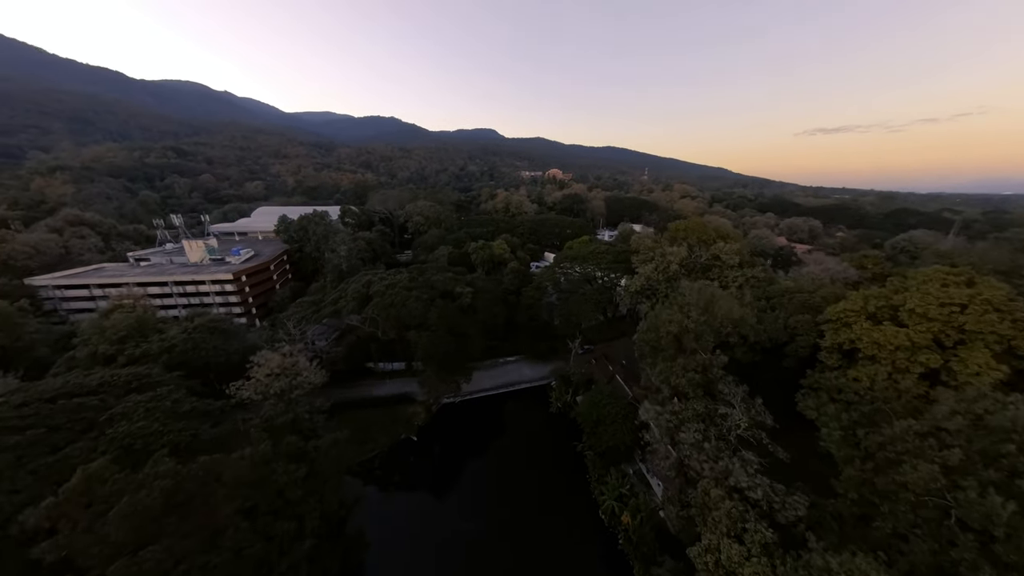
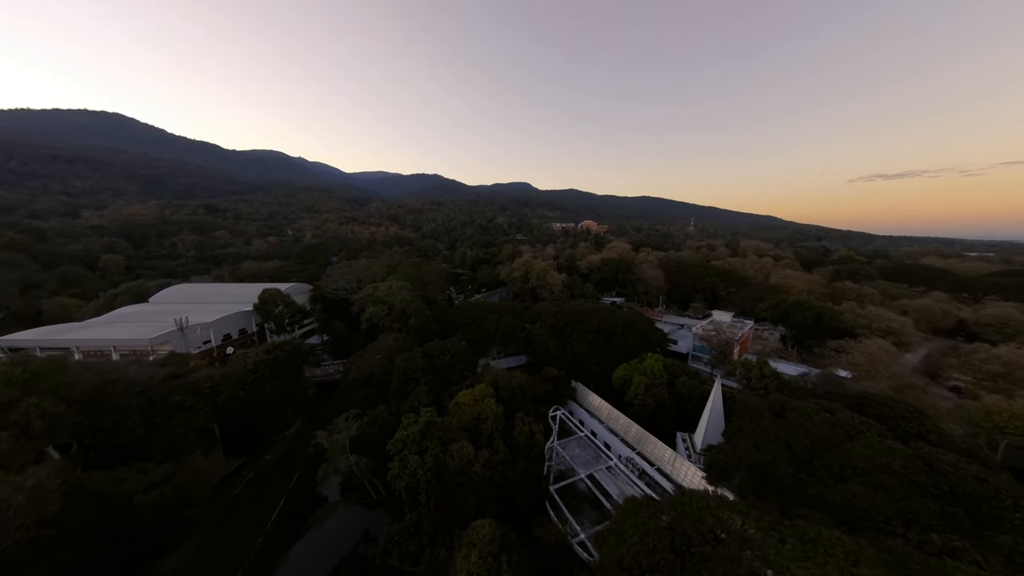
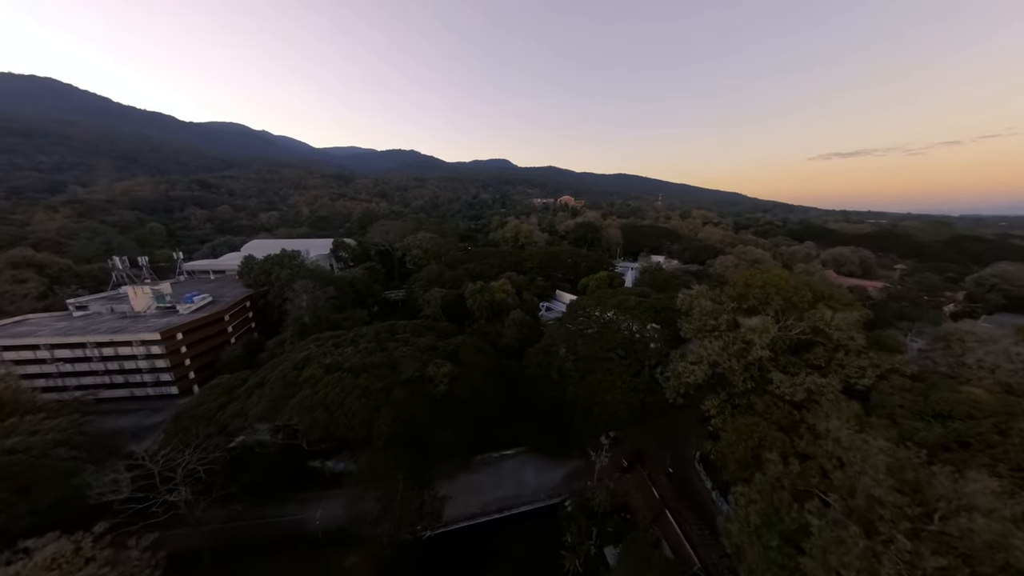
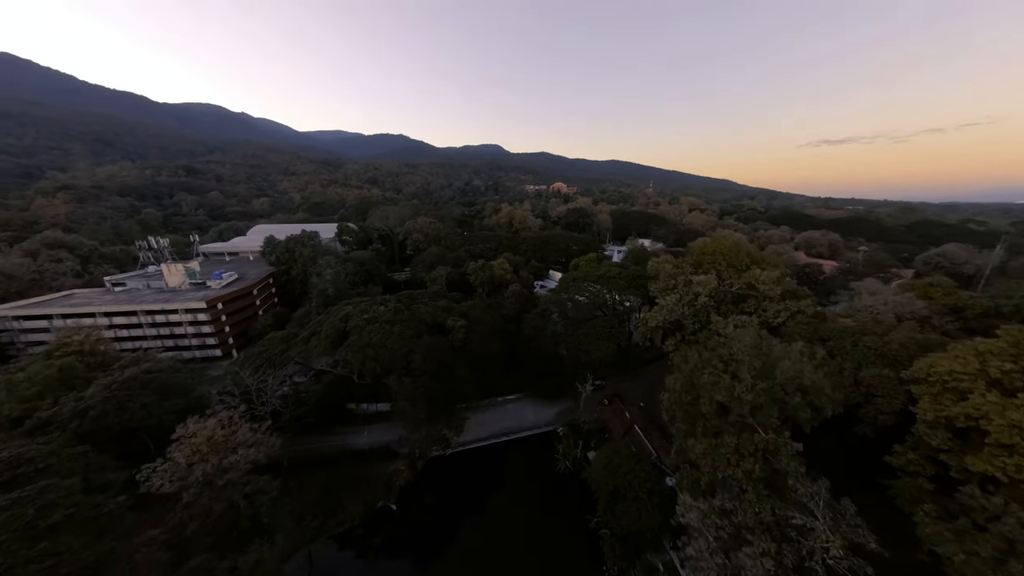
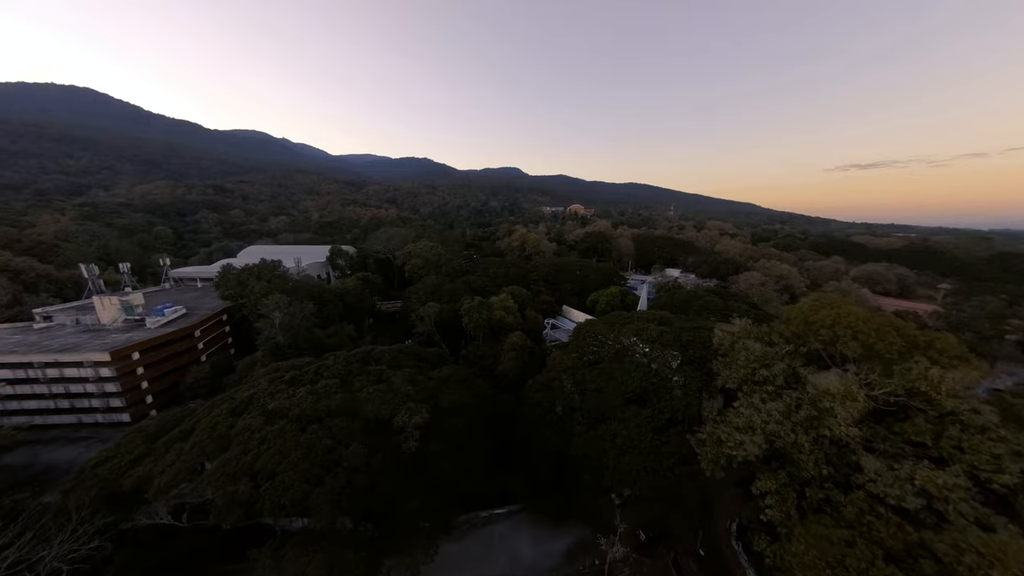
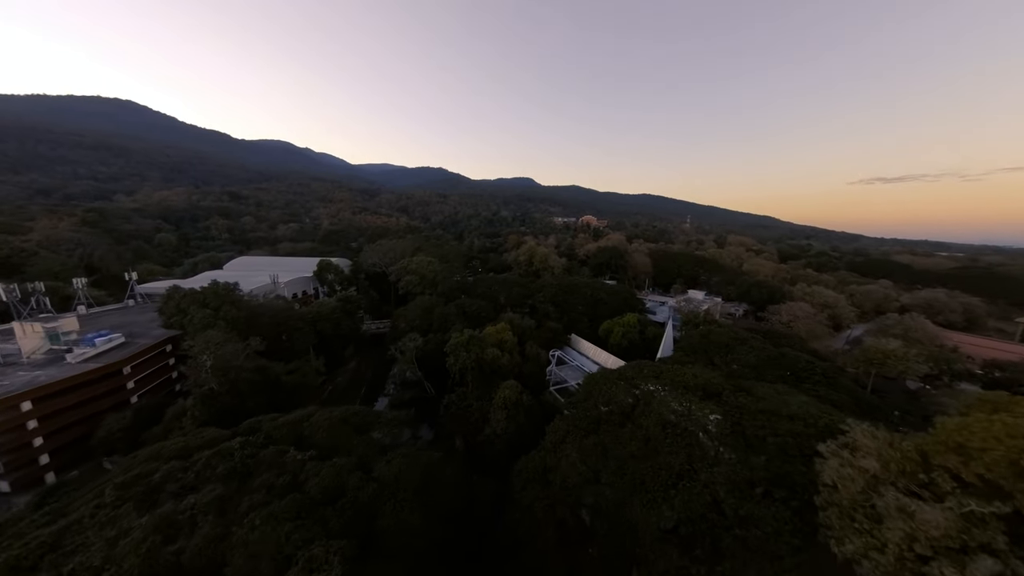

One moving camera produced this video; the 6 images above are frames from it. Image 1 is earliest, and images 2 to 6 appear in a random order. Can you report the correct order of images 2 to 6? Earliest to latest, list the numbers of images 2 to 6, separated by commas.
4, 3, 5, 6, 2
